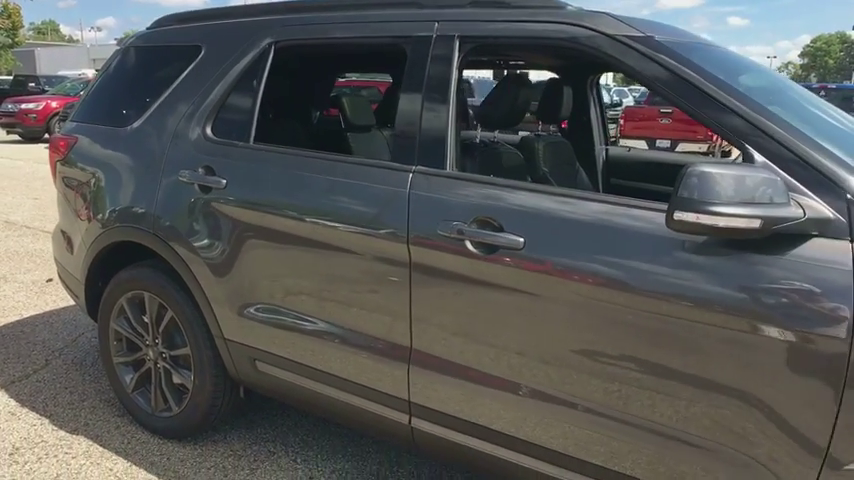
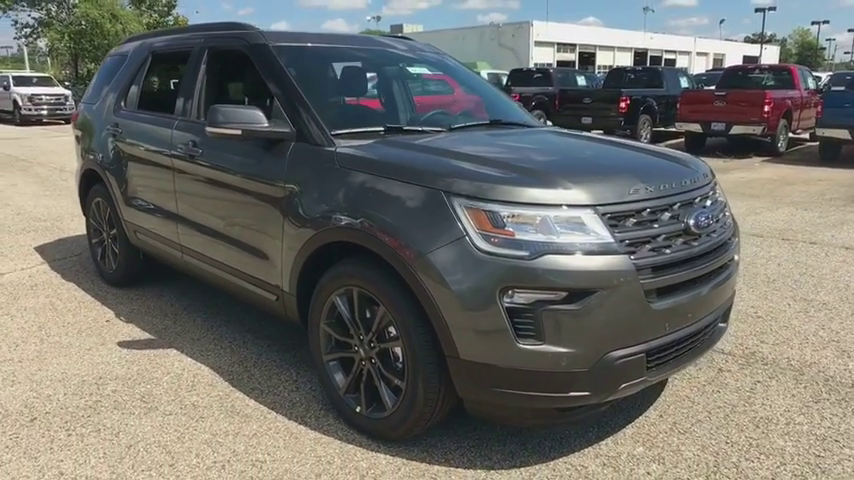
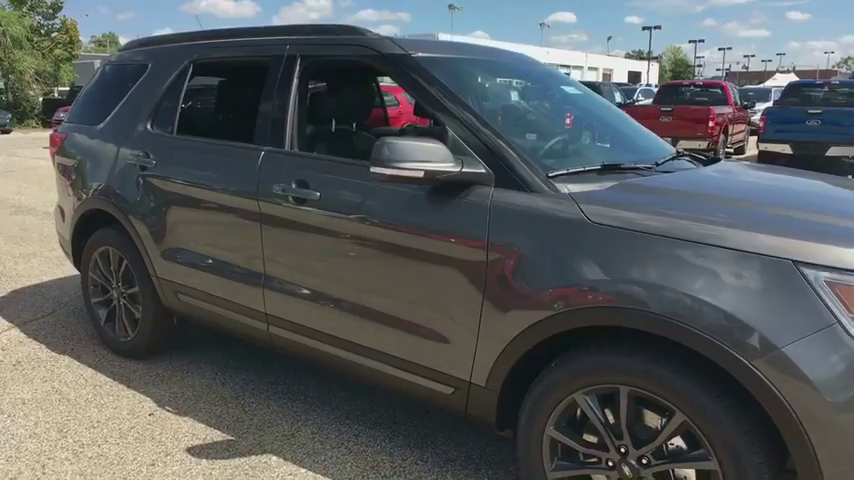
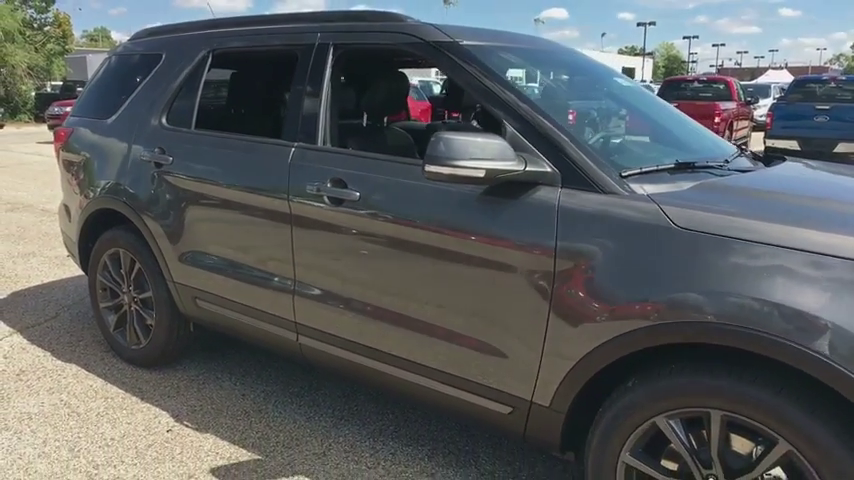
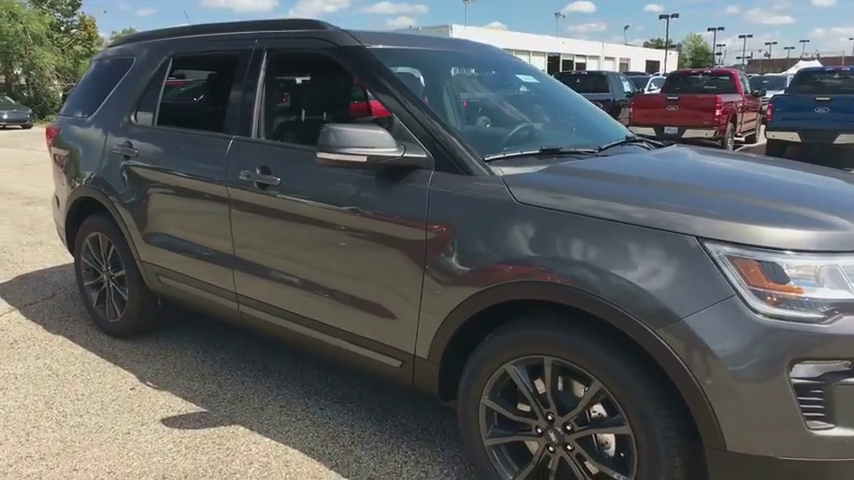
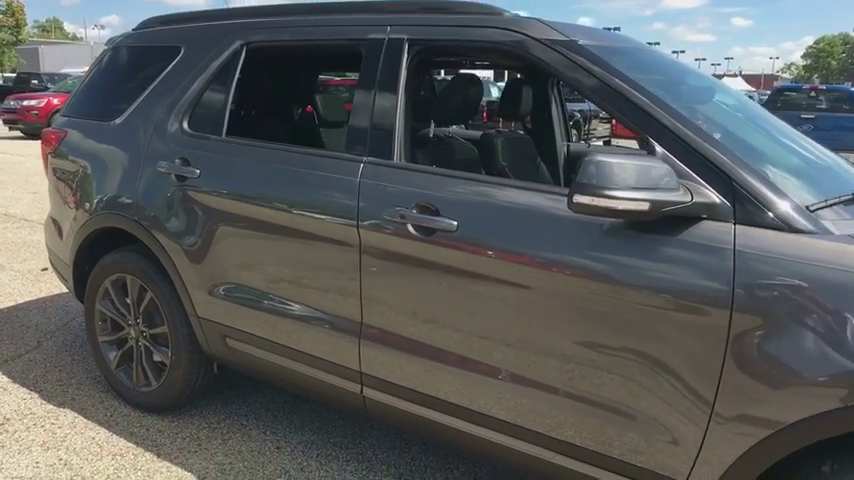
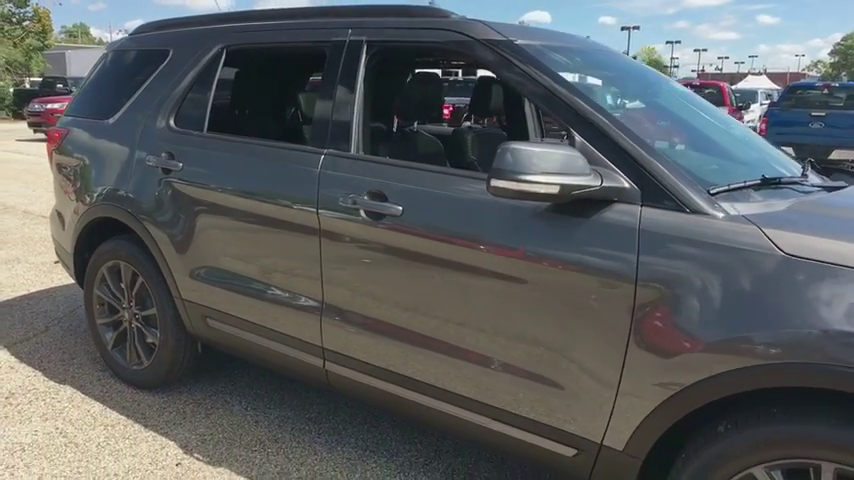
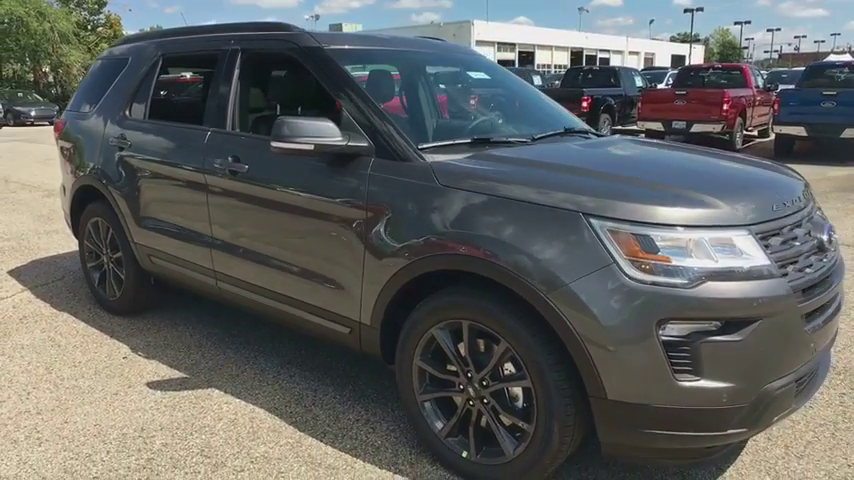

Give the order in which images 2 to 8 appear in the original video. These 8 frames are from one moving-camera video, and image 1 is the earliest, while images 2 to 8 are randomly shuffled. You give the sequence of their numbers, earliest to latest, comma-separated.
6, 7, 4, 3, 5, 8, 2
